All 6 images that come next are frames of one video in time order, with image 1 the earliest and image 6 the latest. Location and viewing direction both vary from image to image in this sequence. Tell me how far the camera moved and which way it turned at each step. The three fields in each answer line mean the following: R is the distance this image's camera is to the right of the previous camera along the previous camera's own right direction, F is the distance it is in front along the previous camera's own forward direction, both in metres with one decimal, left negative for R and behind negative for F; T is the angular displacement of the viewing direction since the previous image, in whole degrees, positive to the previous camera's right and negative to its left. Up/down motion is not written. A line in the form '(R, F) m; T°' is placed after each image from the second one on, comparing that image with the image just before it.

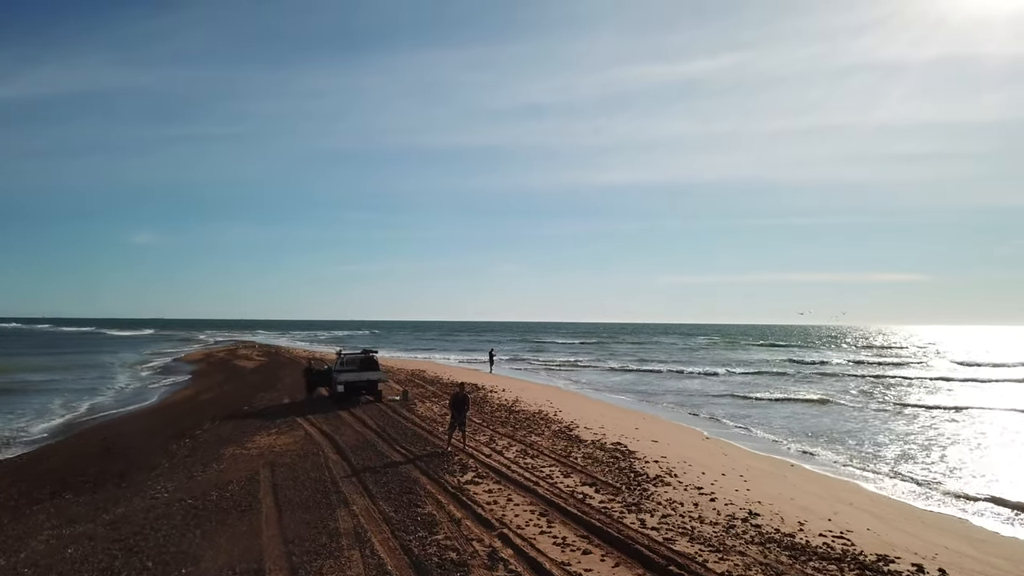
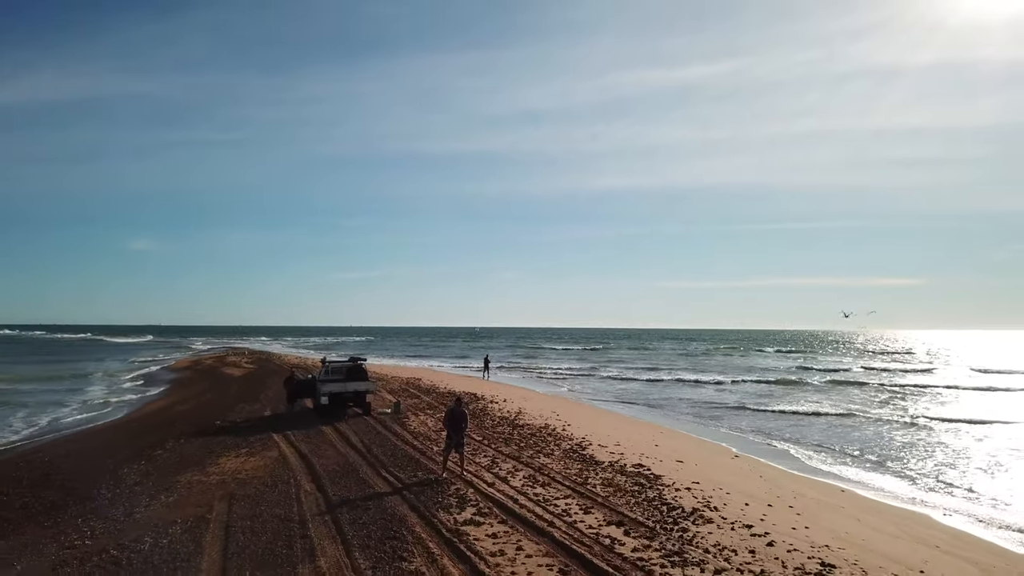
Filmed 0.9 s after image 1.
(-0.2, +2.2) m; 0°
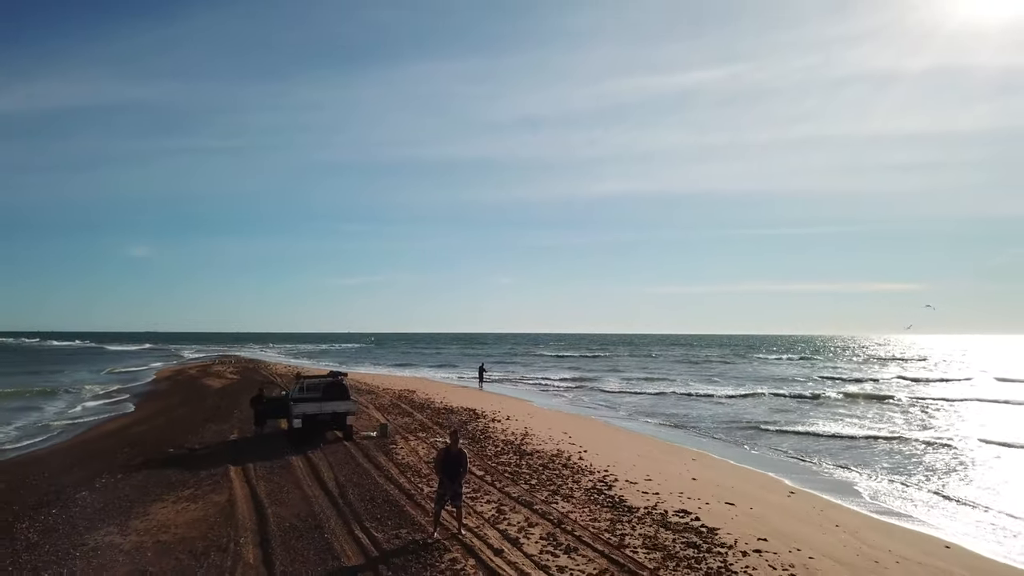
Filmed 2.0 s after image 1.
(-0.2, +3.0) m; 0°
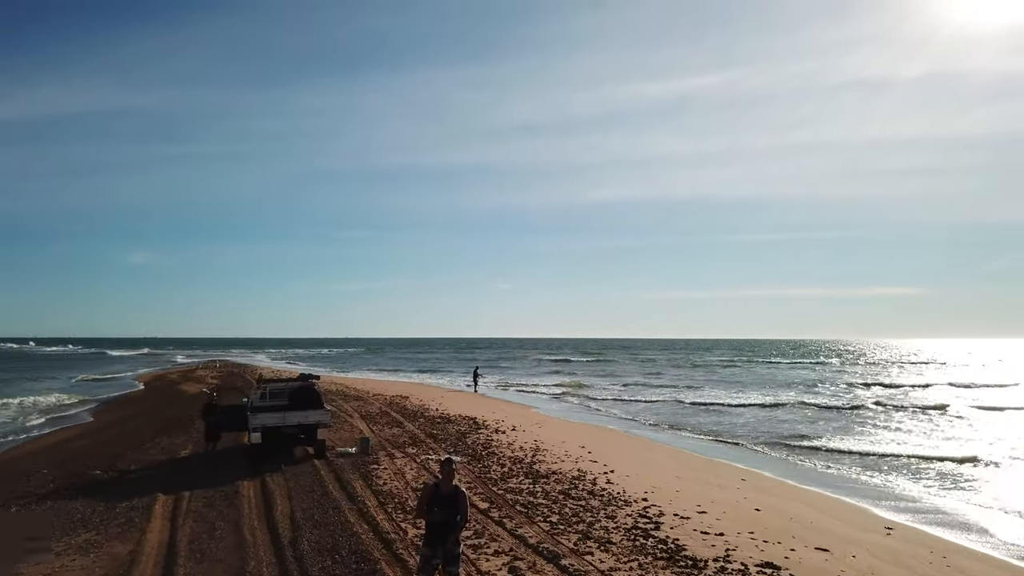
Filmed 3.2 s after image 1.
(-0.2, +3.2) m; 0°
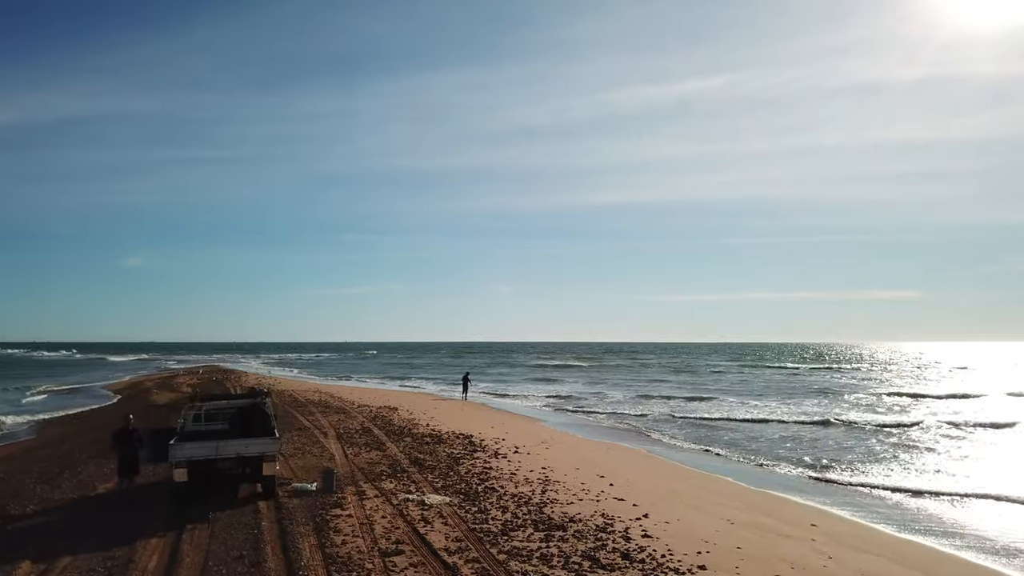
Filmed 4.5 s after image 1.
(-0.1, +3.2) m; 0°
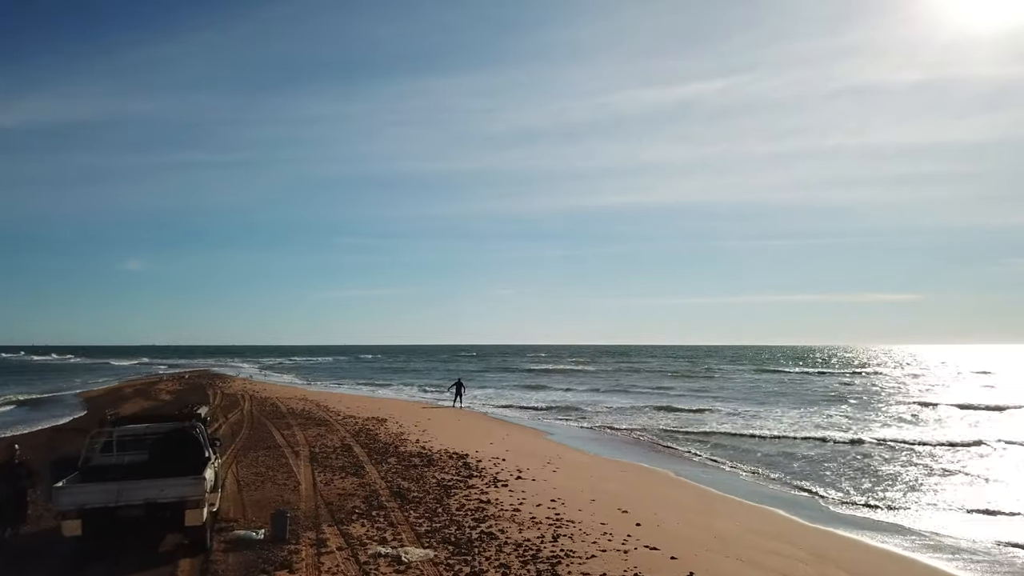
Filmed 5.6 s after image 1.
(-0.1, +2.6) m; 0°
